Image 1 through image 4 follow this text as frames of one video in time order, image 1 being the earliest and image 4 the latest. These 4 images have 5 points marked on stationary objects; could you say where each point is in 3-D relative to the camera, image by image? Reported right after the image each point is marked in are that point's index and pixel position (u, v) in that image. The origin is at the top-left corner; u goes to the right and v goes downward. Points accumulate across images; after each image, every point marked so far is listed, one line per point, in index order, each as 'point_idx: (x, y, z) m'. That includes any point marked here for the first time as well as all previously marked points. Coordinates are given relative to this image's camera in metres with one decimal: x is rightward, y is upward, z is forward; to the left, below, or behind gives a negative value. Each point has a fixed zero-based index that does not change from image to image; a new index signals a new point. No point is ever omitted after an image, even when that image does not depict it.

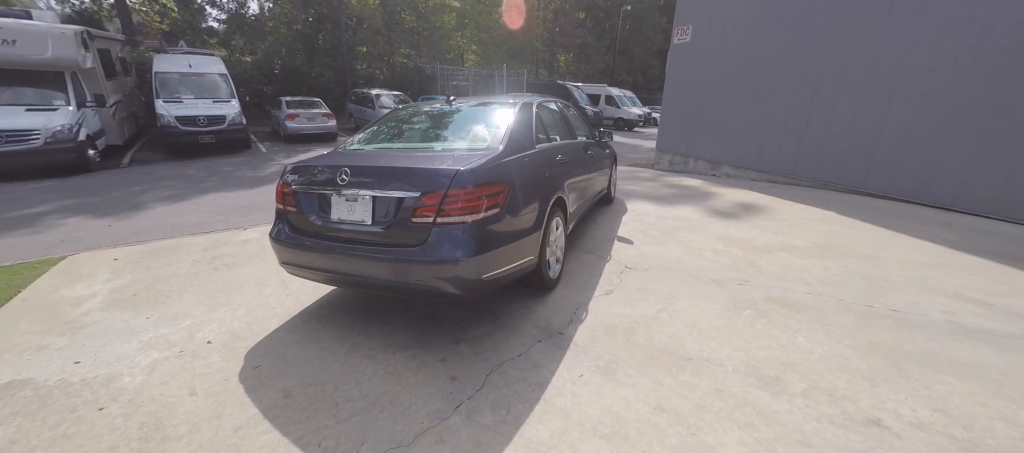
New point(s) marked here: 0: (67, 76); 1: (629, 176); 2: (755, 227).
0: (-7.8, +2.6, +7.1) m
1: (+2.1, +0.9, +7.7) m
2: (+2.8, 0.0, +4.8) m
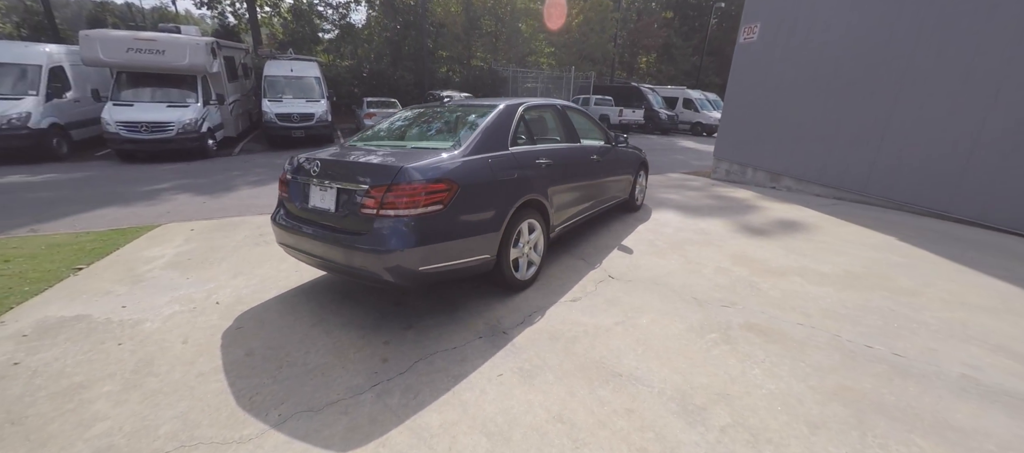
0: (-6.8, +3.1, +8.8) m
1: (+2.8, +0.7, +7.2) m
2: (+2.8, -0.2, +4.3) m
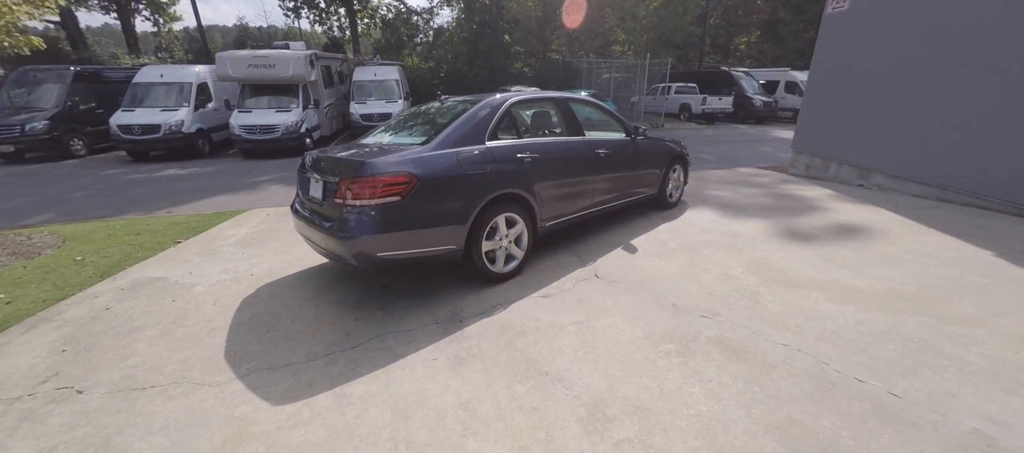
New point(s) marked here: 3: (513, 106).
0: (-5.3, +3.5, +10.3) m
1: (+3.5, +0.7, +6.5) m
2: (+2.7, -0.3, +3.6) m
3: (0.0, +1.1, +3.8) m
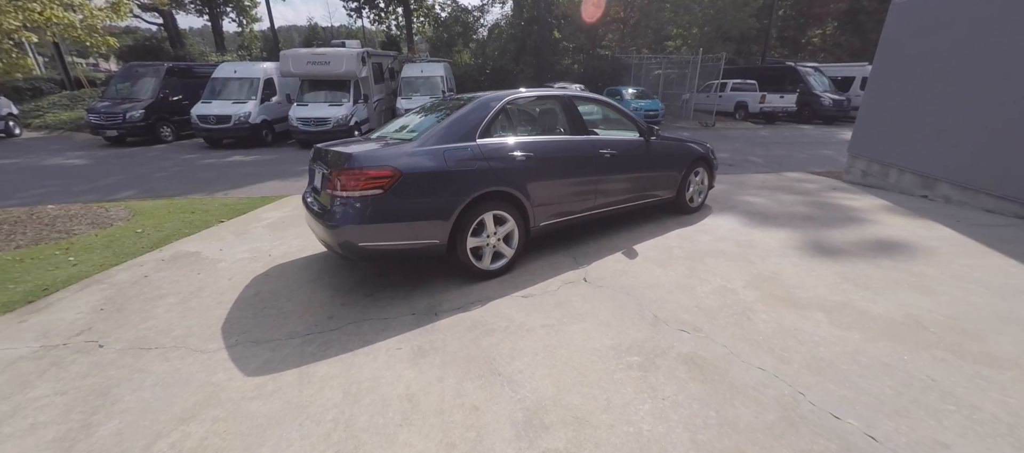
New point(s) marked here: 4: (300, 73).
0: (-4.3, +3.8, +10.9) m
1: (+3.8, +0.5, +5.9) m
2: (+2.6, -0.4, +3.2) m
3: (0.0, +1.1, +3.8) m
4: (-5.5, +4.0, +10.7) m
